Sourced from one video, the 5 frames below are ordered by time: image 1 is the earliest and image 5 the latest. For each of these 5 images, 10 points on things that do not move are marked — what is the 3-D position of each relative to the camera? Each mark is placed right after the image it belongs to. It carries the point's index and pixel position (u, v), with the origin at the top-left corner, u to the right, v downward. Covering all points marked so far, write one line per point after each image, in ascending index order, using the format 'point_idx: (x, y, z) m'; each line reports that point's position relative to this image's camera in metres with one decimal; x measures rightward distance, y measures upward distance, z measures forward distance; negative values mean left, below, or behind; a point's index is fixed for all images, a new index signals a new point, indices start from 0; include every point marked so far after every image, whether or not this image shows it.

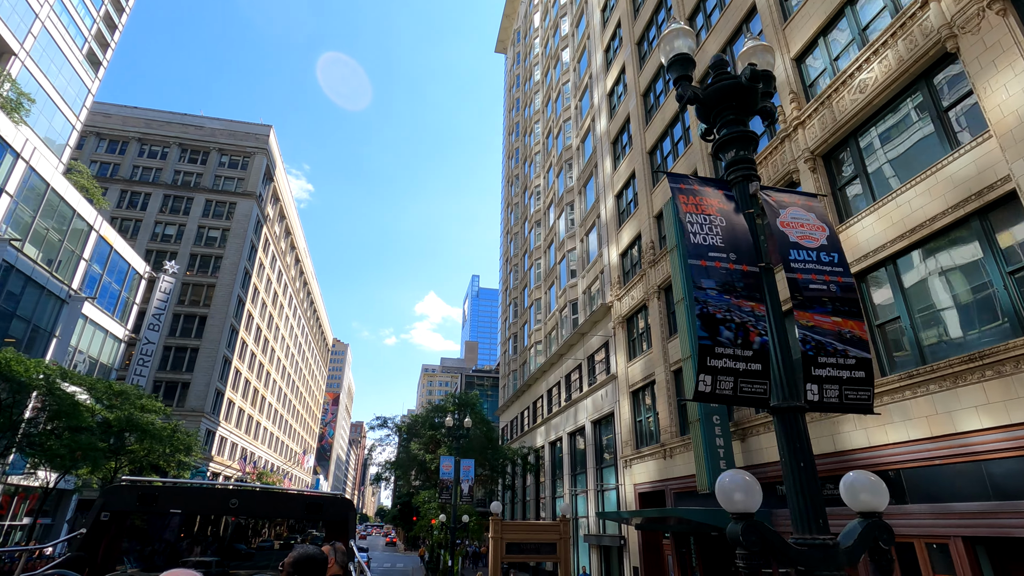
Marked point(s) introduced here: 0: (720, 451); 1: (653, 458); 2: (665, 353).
0: (+5.5, -4.3, +14.2) m
1: (+5.2, -6.3, +19.8) m
2: (+5.7, -2.4, +19.9) m
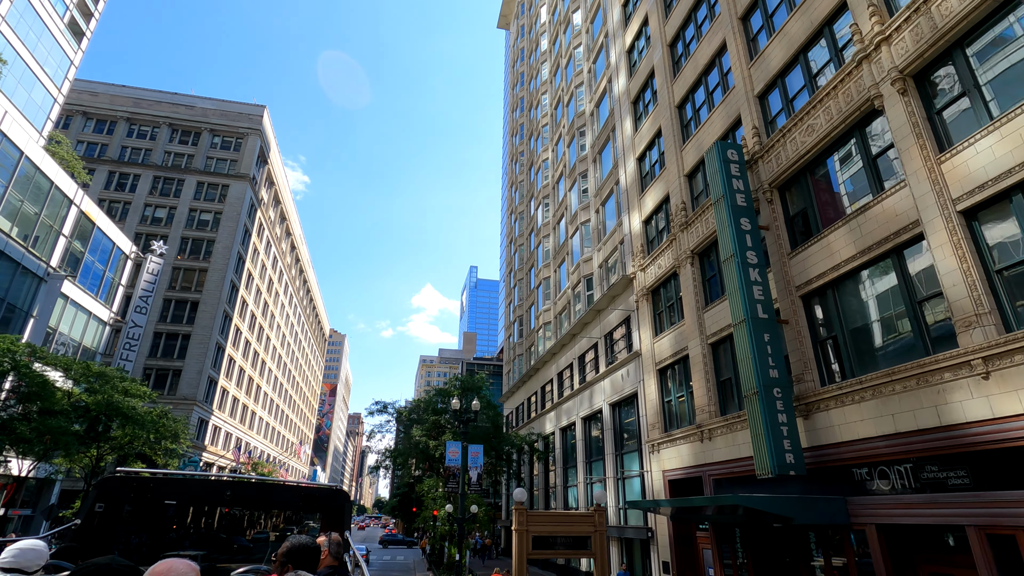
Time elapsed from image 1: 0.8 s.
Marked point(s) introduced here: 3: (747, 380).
0: (+6.1, -3.2, +12.1) m
1: (+5.8, -5.1, +17.7) m
2: (+6.3, -1.2, +17.8) m
3: (+5.7, -2.2, +12.9) m
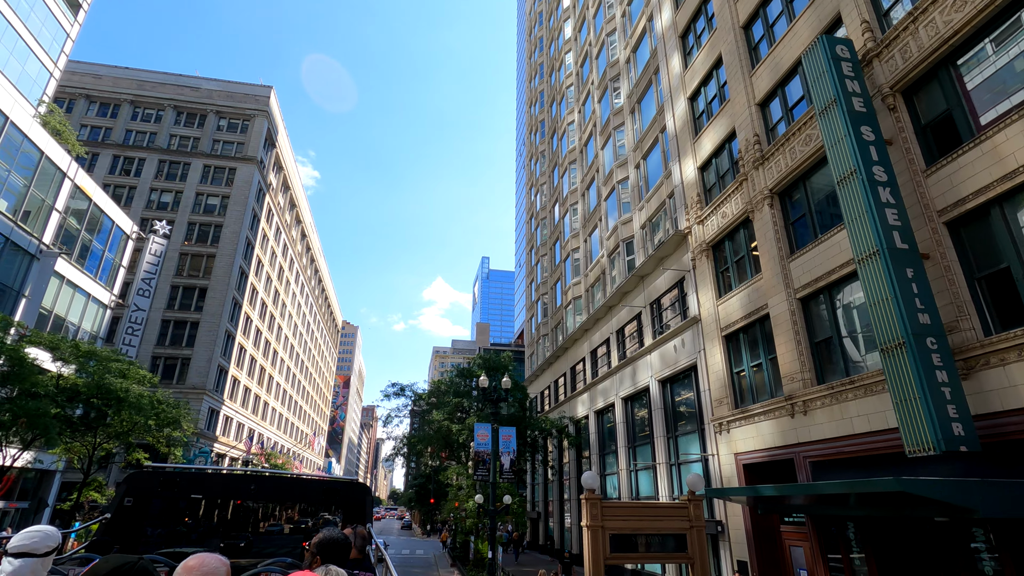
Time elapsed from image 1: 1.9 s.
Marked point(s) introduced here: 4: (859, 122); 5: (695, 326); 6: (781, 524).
0: (+7.3, -1.7, +9.0) m
1: (+7.1, -3.6, +14.7) m
2: (+7.5, +0.3, +14.7) m
3: (+6.8, -0.7, +9.8) m
4: (+7.2, +3.4, +11.1) m
5: (+6.5, -1.3, +19.0) m
6: (+7.5, -6.6, +14.8) m
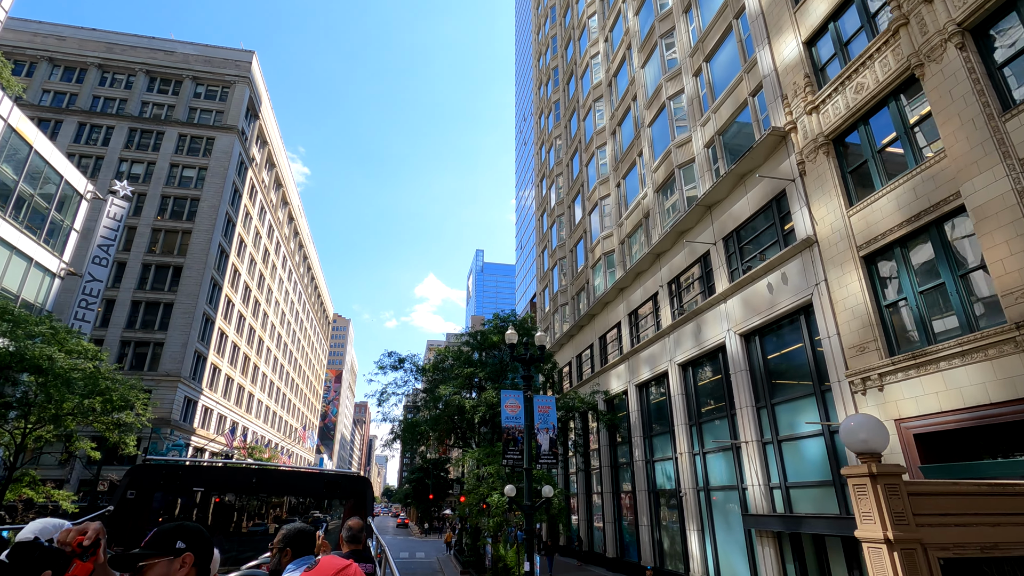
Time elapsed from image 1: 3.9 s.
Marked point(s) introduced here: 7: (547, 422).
0: (+8.6, +0.5, +3.9) m
1: (+8.3, -1.3, +9.6) m
2: (+8.7, +2.6, +9.6) m
3: (+8.1, +1.5, +4.7) m
4: (+8.4, +5.7, +5.9) m
5: (+7.6, +1.0, +13.9) m
6: (+8.7, -4.3, +9.7) m
7: (+1.0, -3.9, +15.8) m
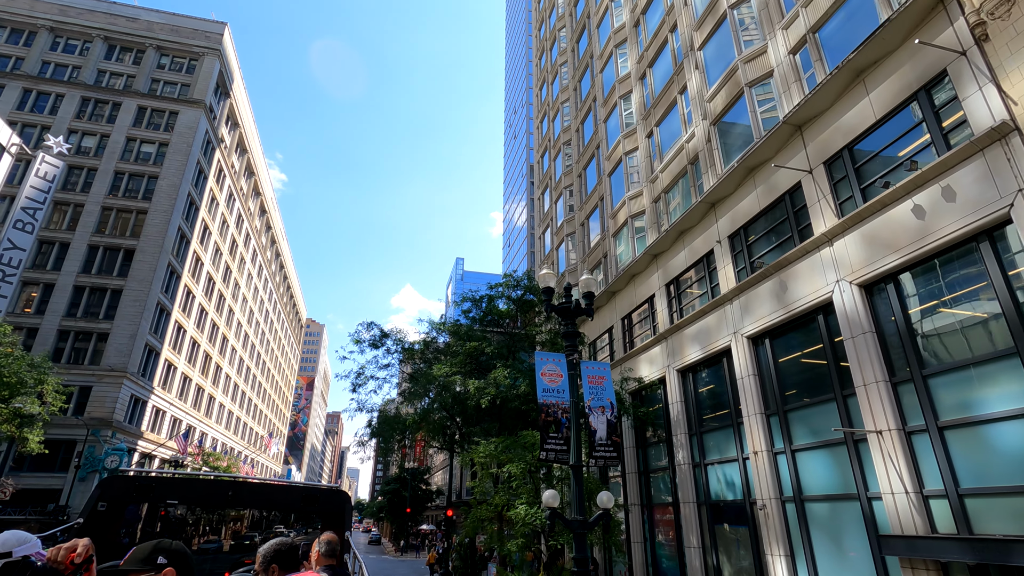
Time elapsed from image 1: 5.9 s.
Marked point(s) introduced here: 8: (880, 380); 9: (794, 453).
0: (+9.9, +2.3, -0.5) m
1: (+9.3, +0.3, +5.1) m
2: (+9.8, +4.2, +5.2) m
3: (+9.4, +3.3, +0.3) m
4: (+9.7, +7.4, +1.7) m
5: (+8.6, +2.5, +9.5) m
6: (+9.7, -2.6, +5.2) m
7: (+1.7, -2.2, +11.0) m
8: (+7.7, -1.9, +11.1) m
9: (+7.1, -4.1, +13.5) m
